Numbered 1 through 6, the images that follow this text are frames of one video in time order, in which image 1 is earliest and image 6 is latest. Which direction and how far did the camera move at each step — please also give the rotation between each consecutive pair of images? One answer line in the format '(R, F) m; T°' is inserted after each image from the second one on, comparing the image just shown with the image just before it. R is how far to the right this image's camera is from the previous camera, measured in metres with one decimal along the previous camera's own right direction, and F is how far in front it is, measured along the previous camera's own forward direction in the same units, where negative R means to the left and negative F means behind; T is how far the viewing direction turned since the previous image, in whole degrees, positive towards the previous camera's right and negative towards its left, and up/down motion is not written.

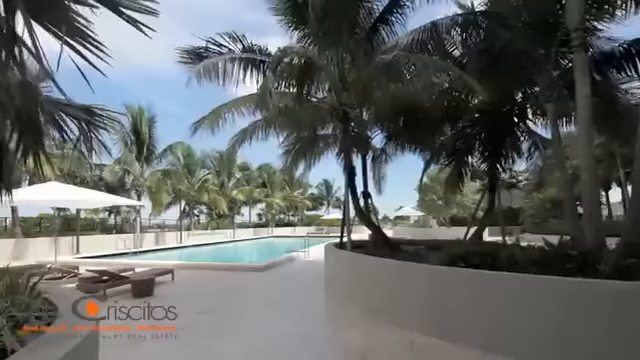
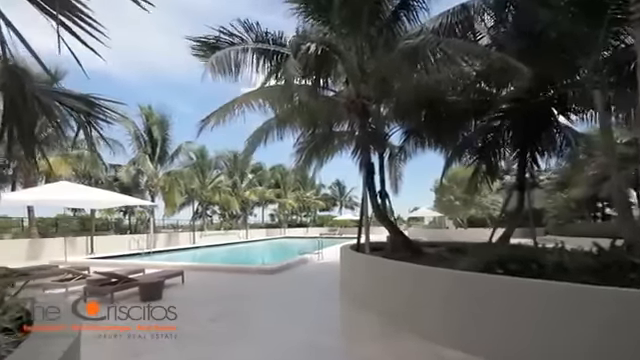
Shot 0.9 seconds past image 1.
(-0.1, +0.4) m; -2°
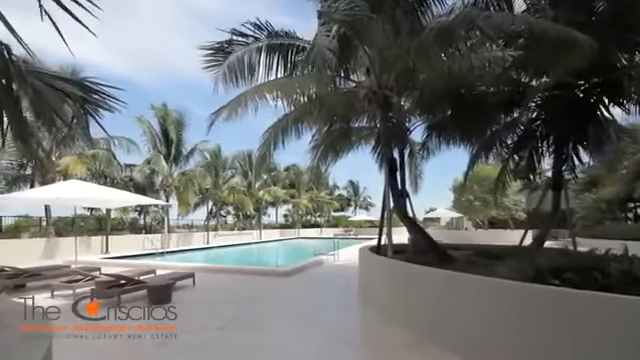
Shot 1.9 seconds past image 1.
(-0.1, +0.5) m; -2°
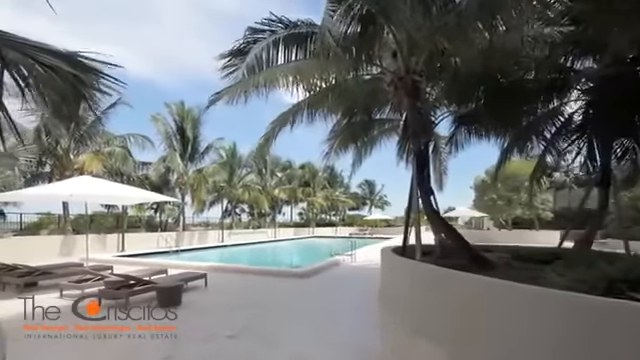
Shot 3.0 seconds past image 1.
(-0.1, +0.5) m; -2°
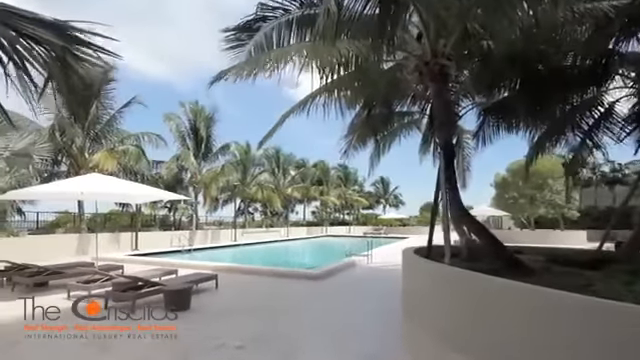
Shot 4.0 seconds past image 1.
(-0.1, +0.5) m; -2°
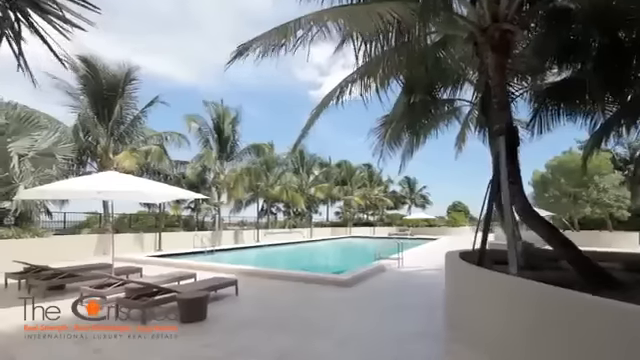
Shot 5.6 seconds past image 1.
(-0.1, +0.8) m; -3°
